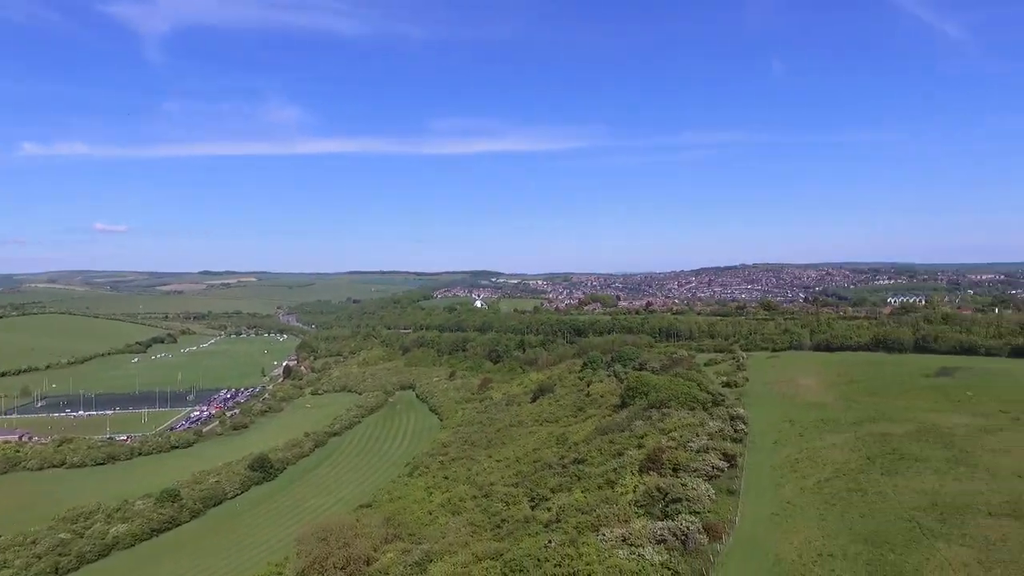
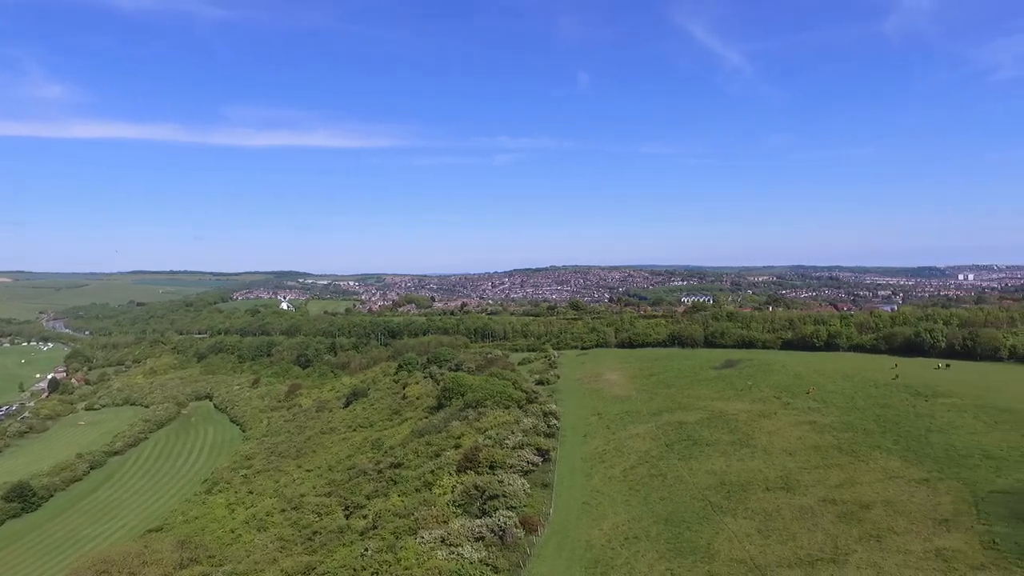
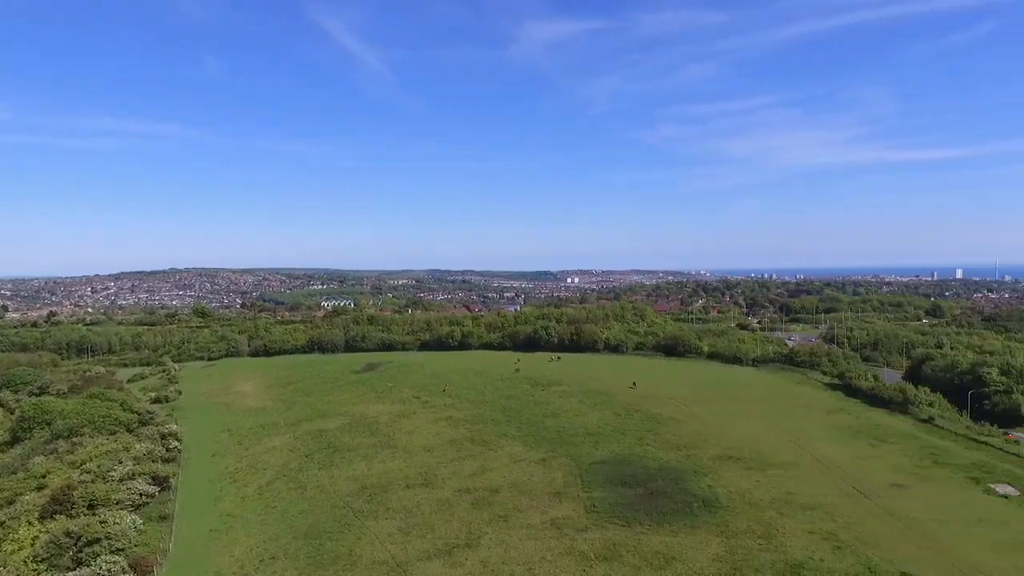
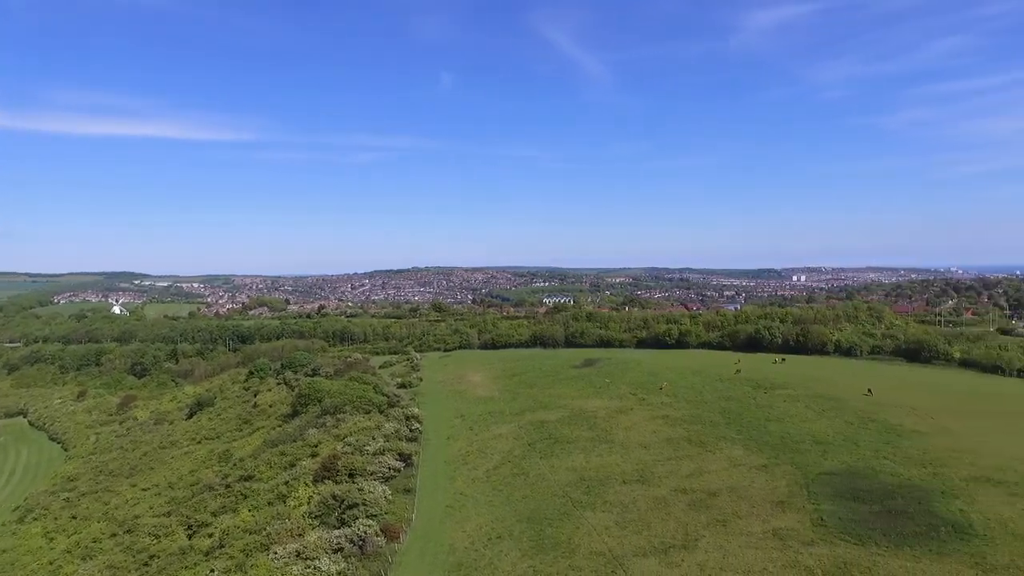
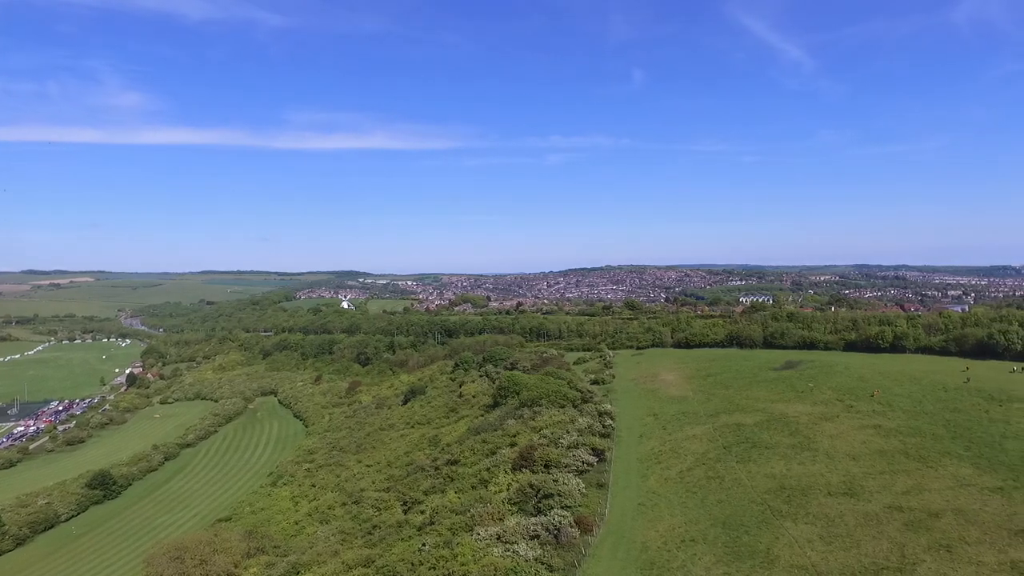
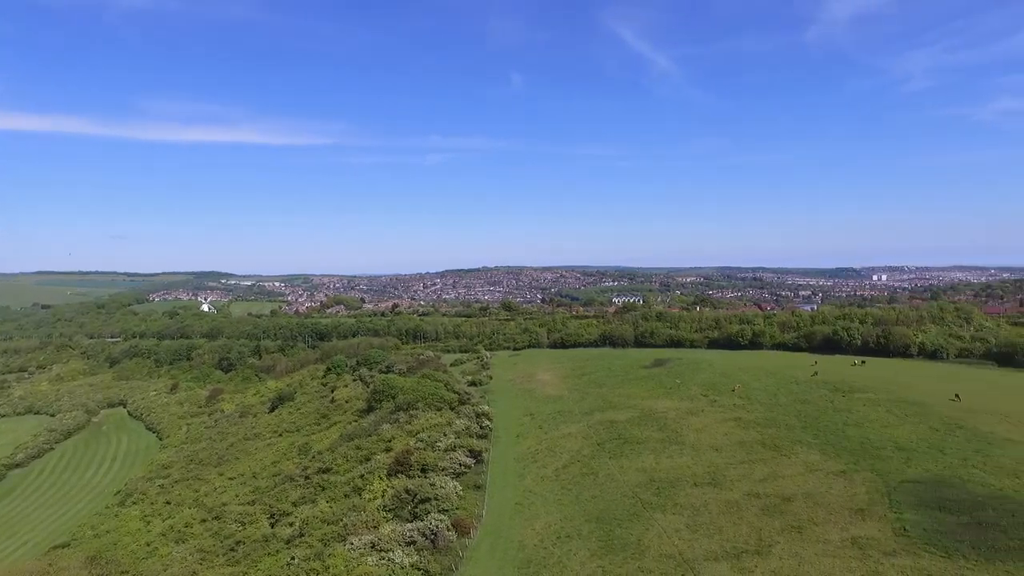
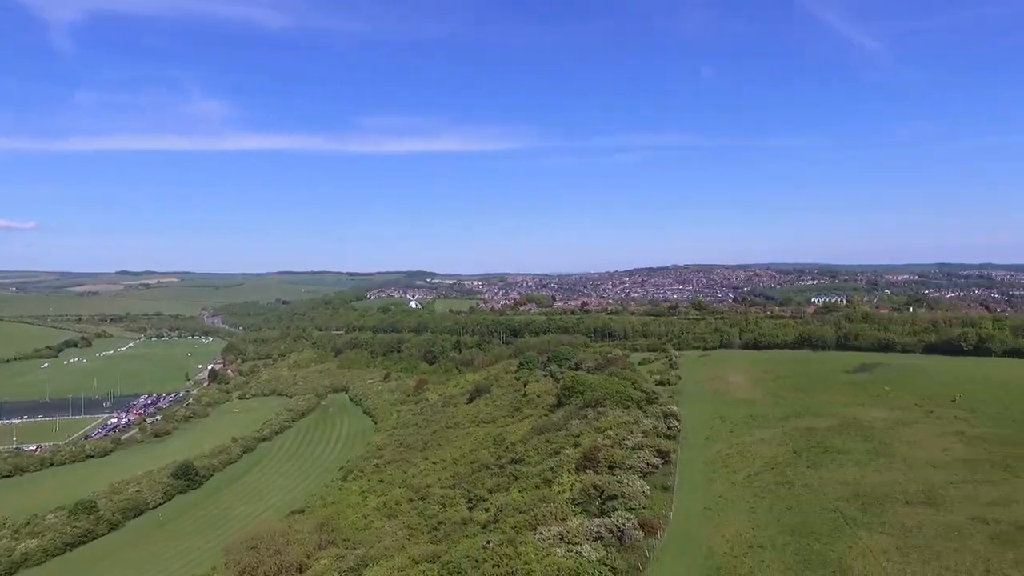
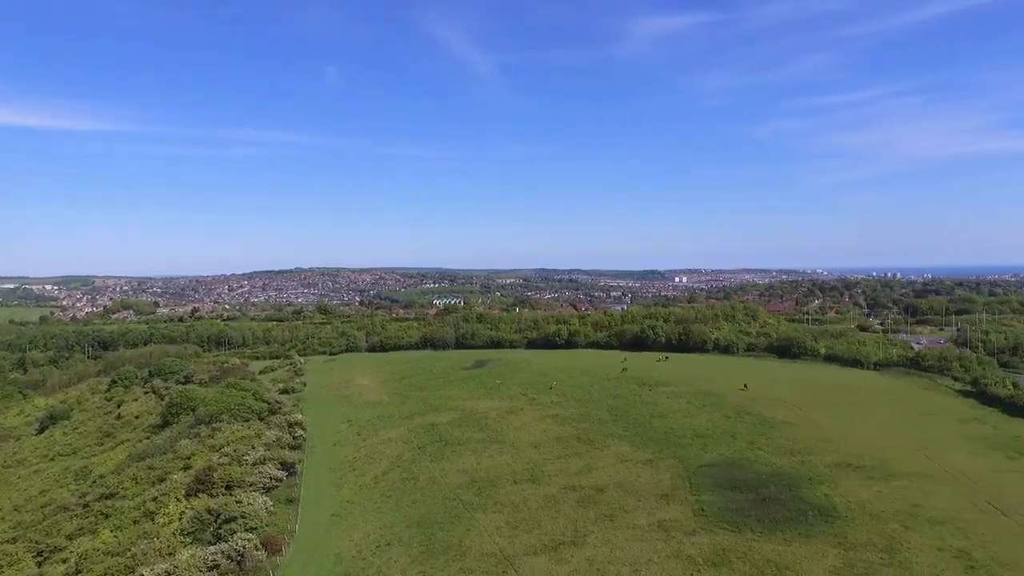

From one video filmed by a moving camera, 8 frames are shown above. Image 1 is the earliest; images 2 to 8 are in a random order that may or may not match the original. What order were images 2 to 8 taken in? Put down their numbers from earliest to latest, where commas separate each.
7, 5, 2, 6, 4, 8, 3
